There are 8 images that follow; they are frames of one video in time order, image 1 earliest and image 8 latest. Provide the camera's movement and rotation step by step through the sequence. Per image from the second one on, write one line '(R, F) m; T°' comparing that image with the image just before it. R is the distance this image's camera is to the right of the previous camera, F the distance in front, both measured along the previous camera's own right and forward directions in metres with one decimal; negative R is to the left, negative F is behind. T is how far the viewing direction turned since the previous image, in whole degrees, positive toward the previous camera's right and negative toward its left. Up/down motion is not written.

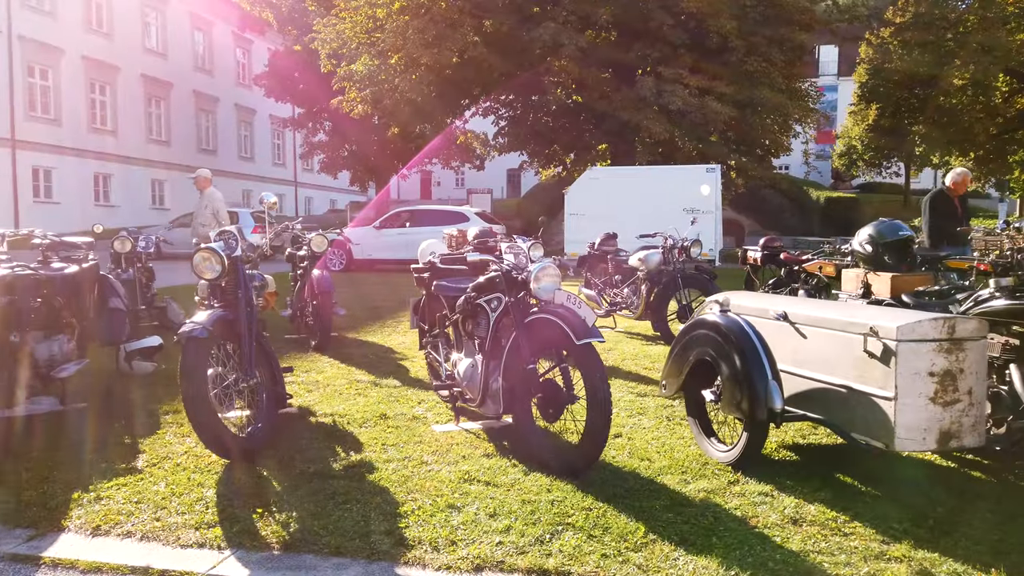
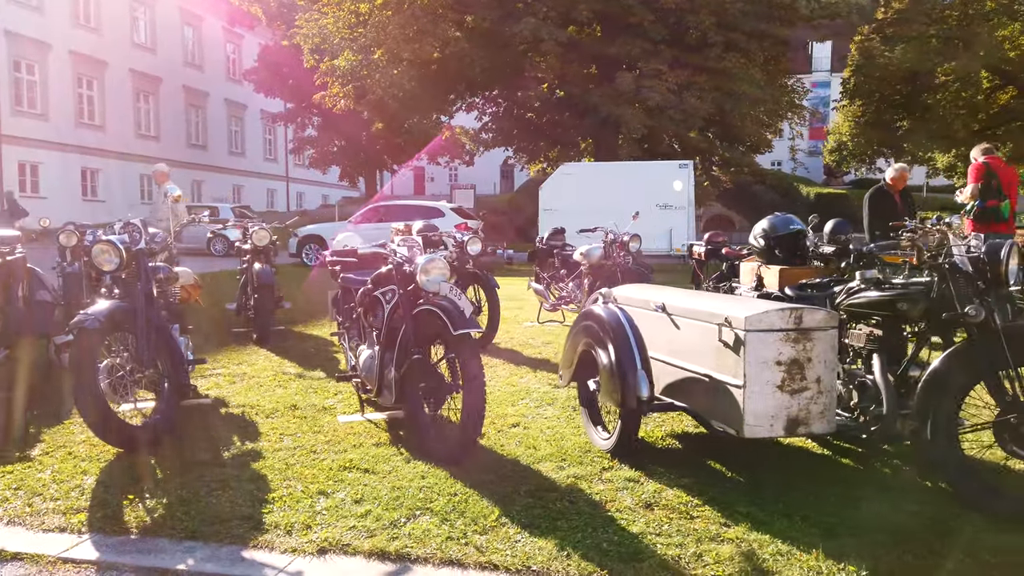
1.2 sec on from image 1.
(+0.6, -0.1) m; 0°
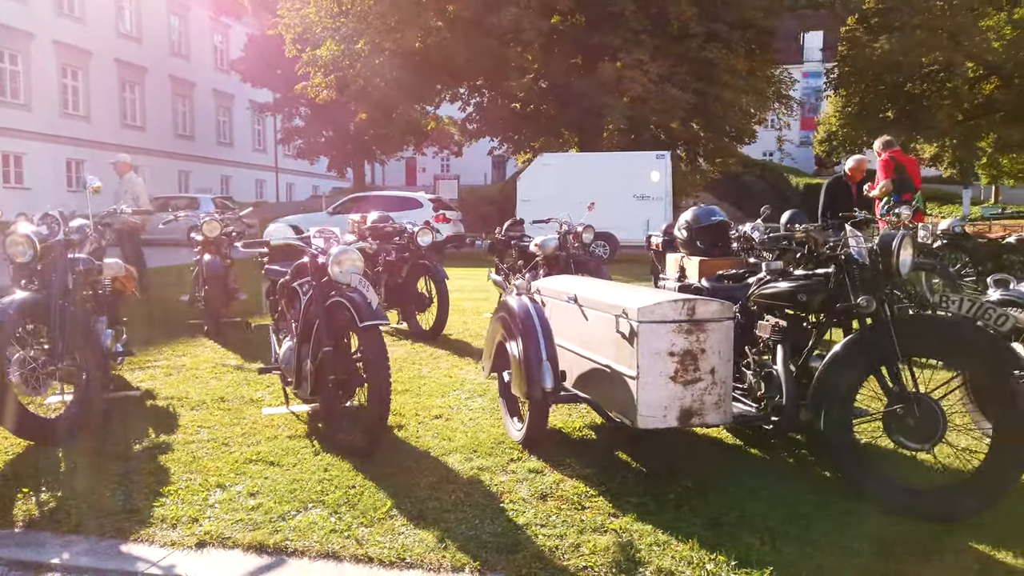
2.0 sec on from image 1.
(+0.5, 0.0) m; +1°
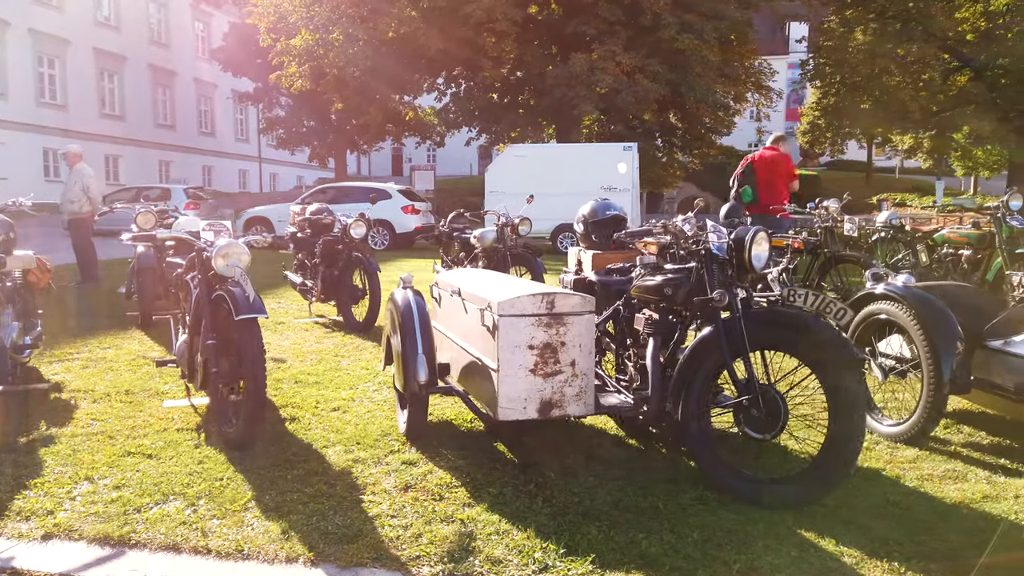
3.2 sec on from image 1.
(+0.6, 0.0) m; +1°
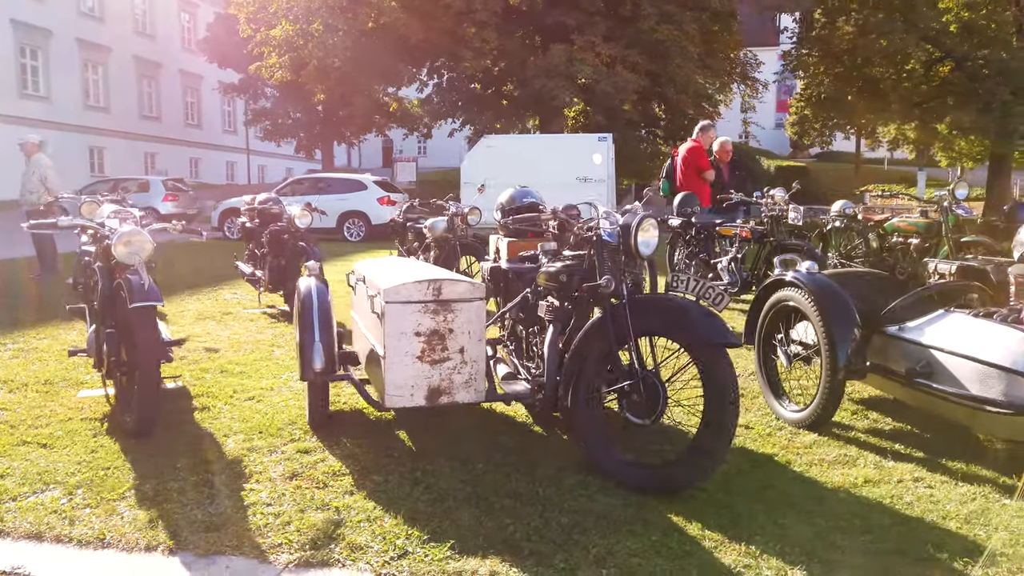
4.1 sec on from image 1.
(+0.5, 0.0) m; +1°
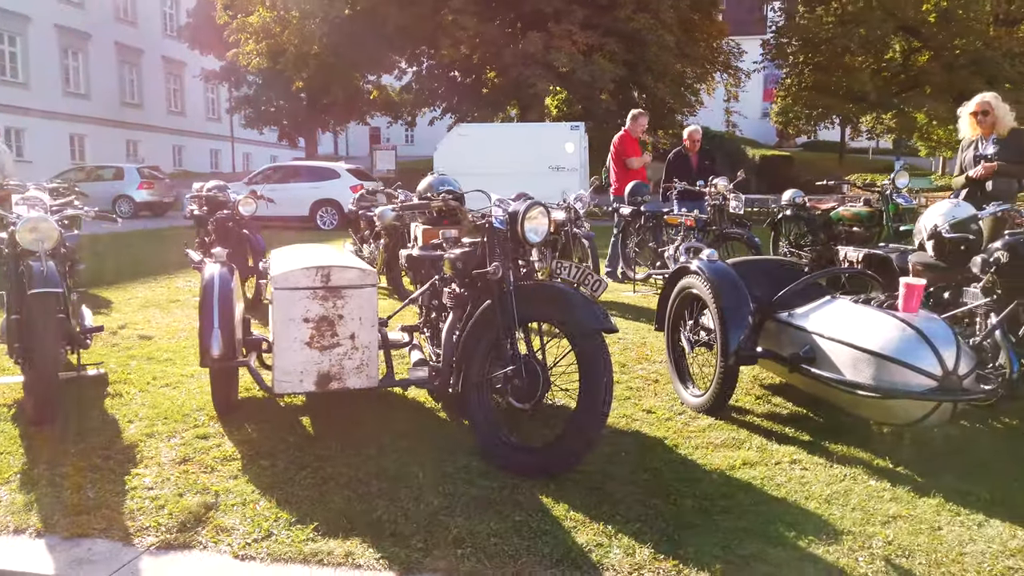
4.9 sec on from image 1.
(+0.5, 0.0) m; +1°
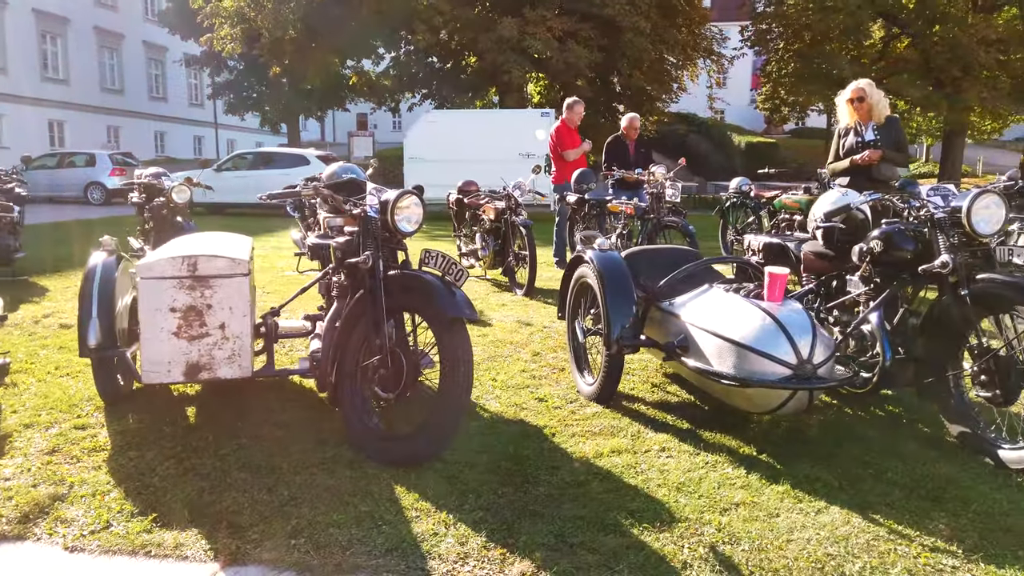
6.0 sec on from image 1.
(+0.6, 0.0) m; +1°
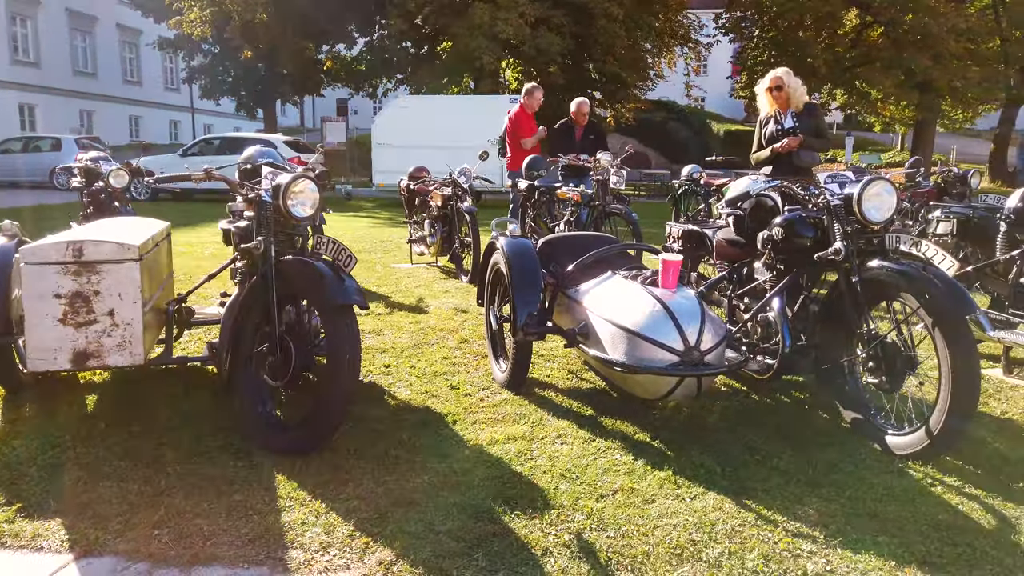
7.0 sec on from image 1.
(+0.4, 0.0) m; +1°
